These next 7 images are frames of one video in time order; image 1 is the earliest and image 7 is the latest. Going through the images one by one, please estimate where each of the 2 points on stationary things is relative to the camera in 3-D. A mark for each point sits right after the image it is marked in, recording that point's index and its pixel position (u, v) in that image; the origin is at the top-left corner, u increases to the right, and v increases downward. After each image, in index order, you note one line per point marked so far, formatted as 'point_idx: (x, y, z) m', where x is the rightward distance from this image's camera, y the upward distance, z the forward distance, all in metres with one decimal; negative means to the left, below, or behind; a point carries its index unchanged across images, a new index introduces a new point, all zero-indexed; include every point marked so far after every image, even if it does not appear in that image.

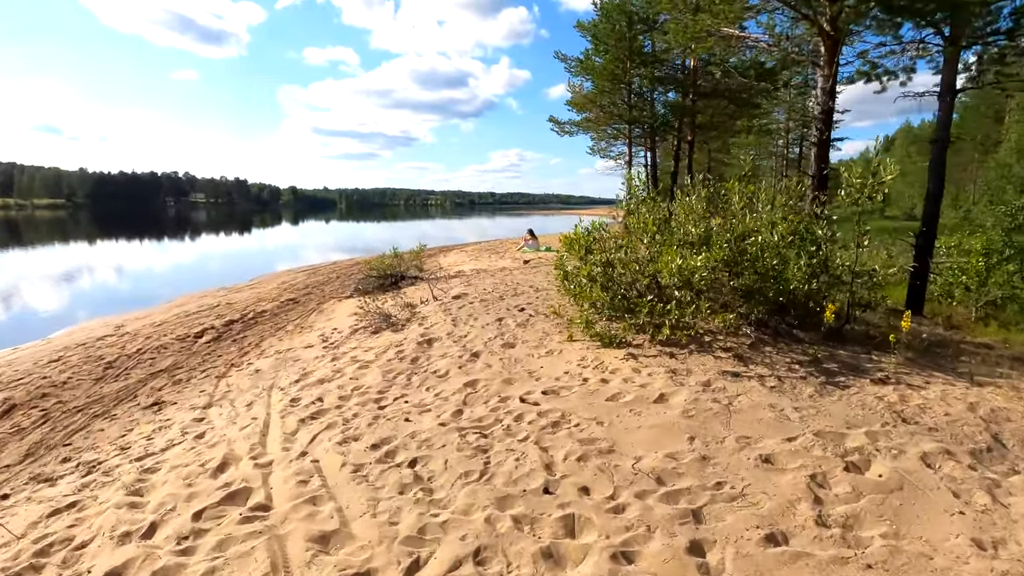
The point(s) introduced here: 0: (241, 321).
0: (-5.9, -0.7, +11.8) m
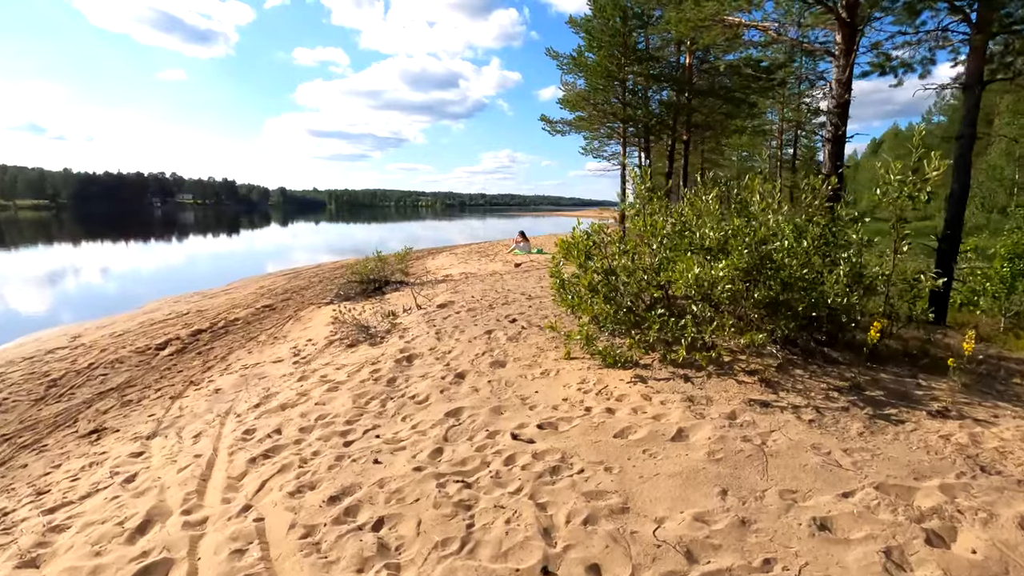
0: (-6.1, -0.9, +11.0) m
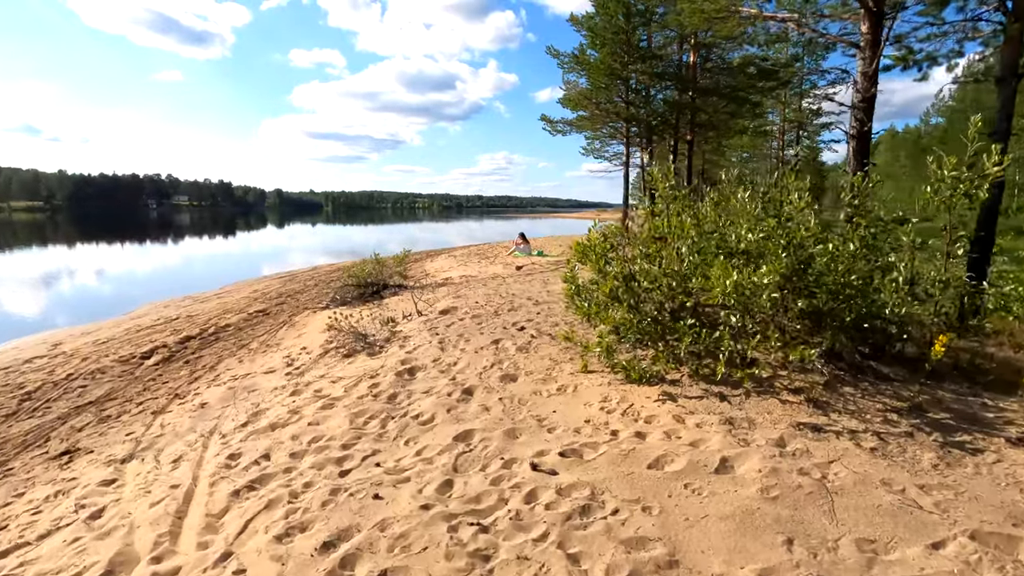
0: (-6.0, -1.0, +10.4) m
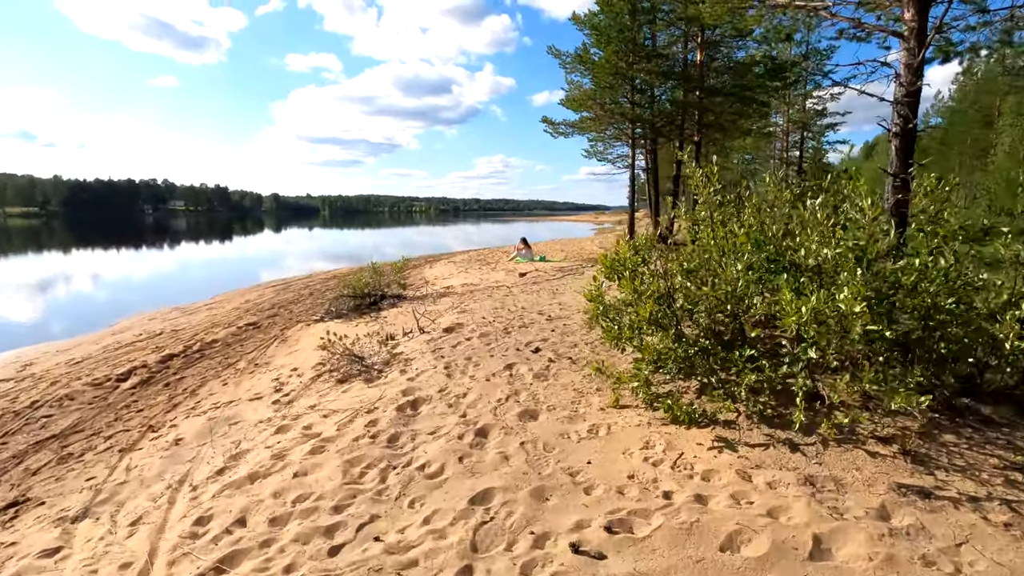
0: (-5.9, -1.2, +9.7) m
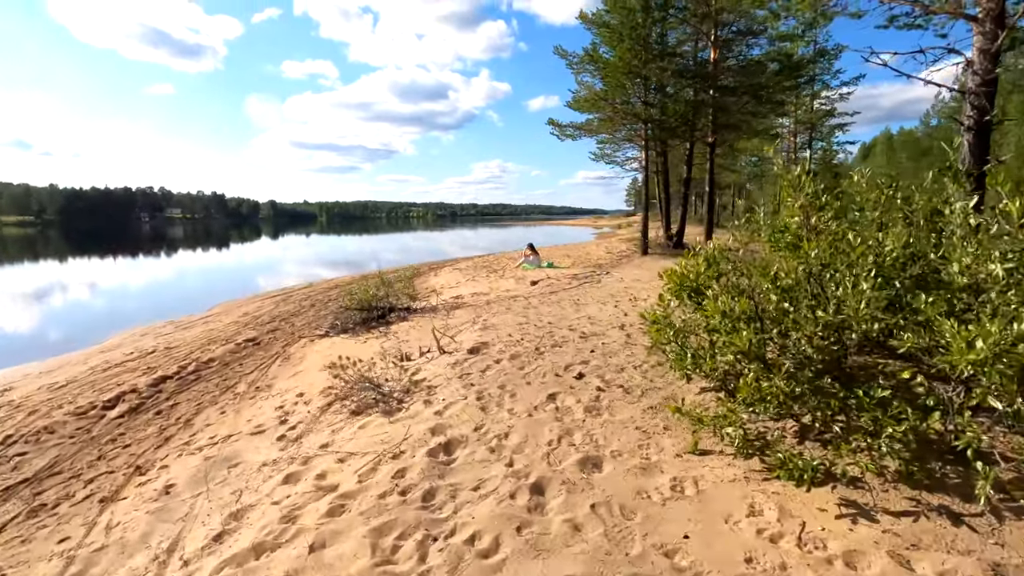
0: (-5.5, -1.5, +8.9) m
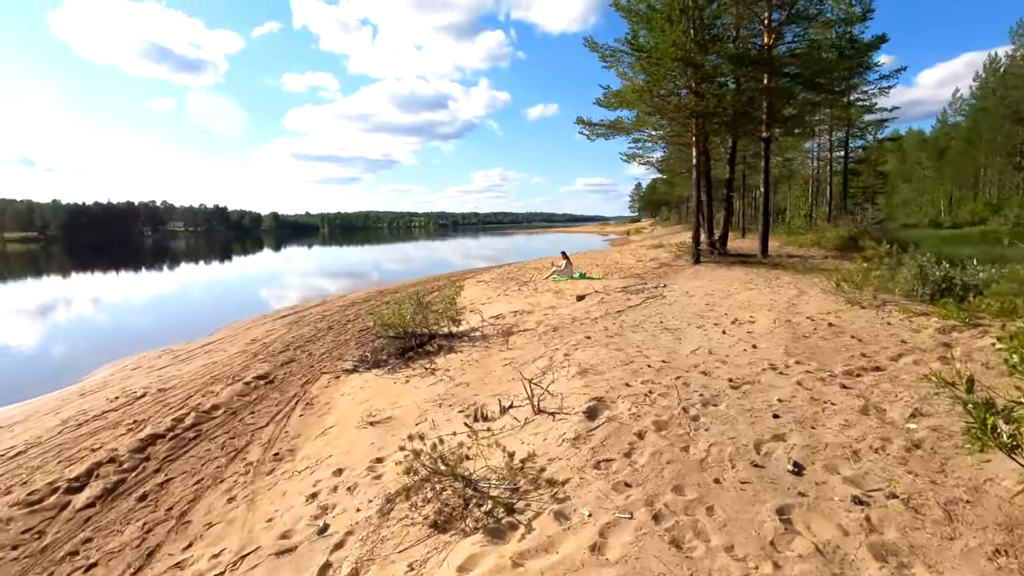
0: (-4.3, -1.9, +6.8) m
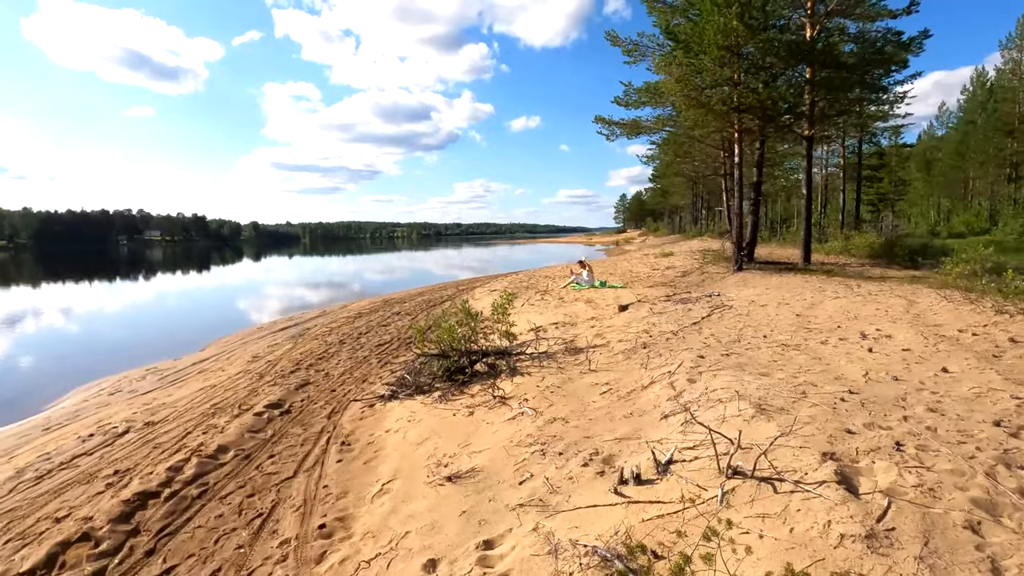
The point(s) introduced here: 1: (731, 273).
0: (-3.2, -1.9, +5.0) m
1: (+6.8, +0.5, +16.6) m
